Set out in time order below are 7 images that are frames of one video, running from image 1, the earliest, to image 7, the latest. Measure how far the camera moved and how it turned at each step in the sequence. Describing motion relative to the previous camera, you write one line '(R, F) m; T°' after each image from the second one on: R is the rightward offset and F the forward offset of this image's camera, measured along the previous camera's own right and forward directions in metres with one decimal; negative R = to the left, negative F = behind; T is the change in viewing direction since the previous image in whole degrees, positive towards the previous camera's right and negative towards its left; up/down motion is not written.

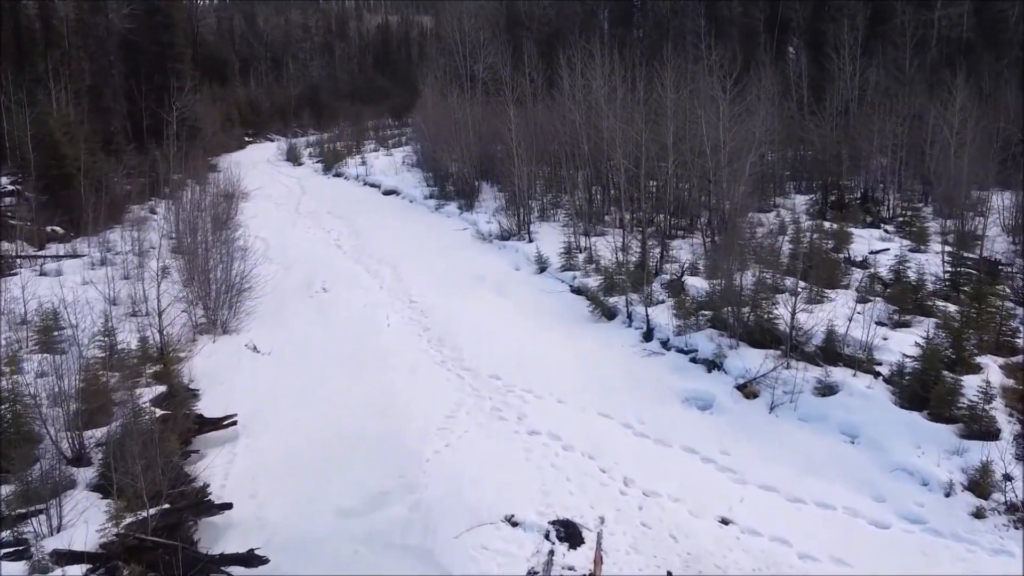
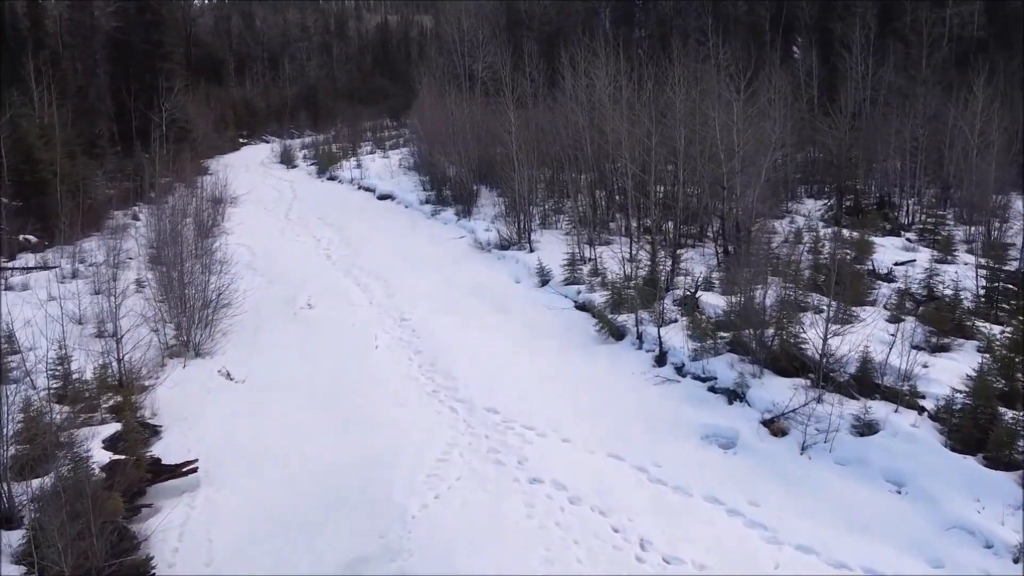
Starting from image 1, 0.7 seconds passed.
(0.0, +1.0) m; 0°
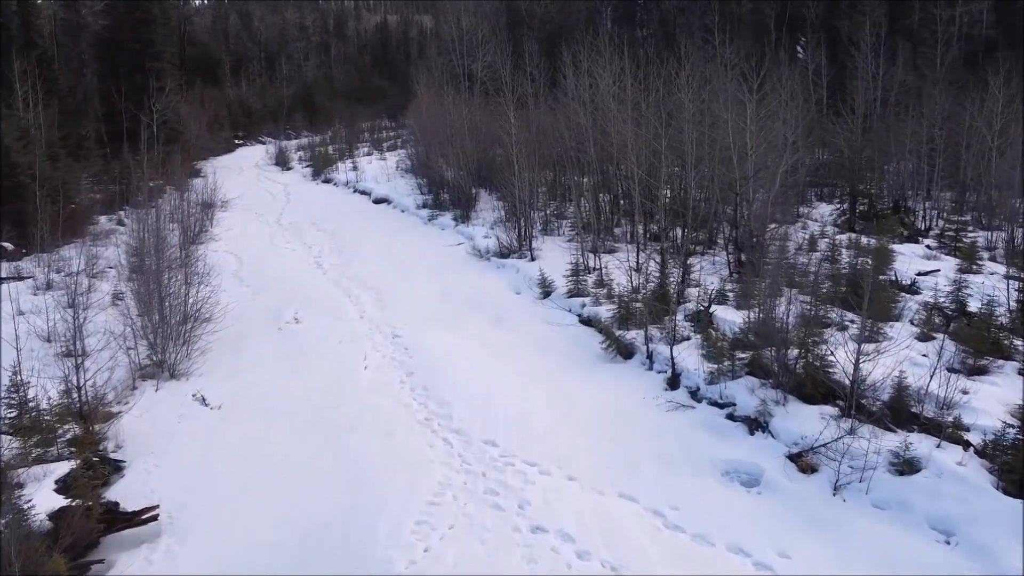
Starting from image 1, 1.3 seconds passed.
(0.0, +0.8) m; 0°
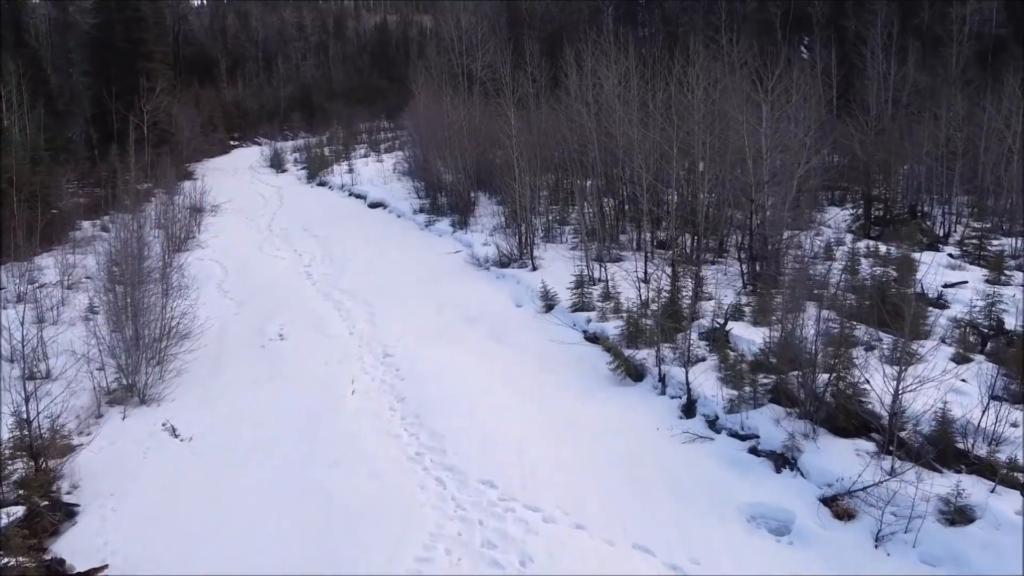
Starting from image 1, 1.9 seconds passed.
(0.0, +0.8) m; 0°
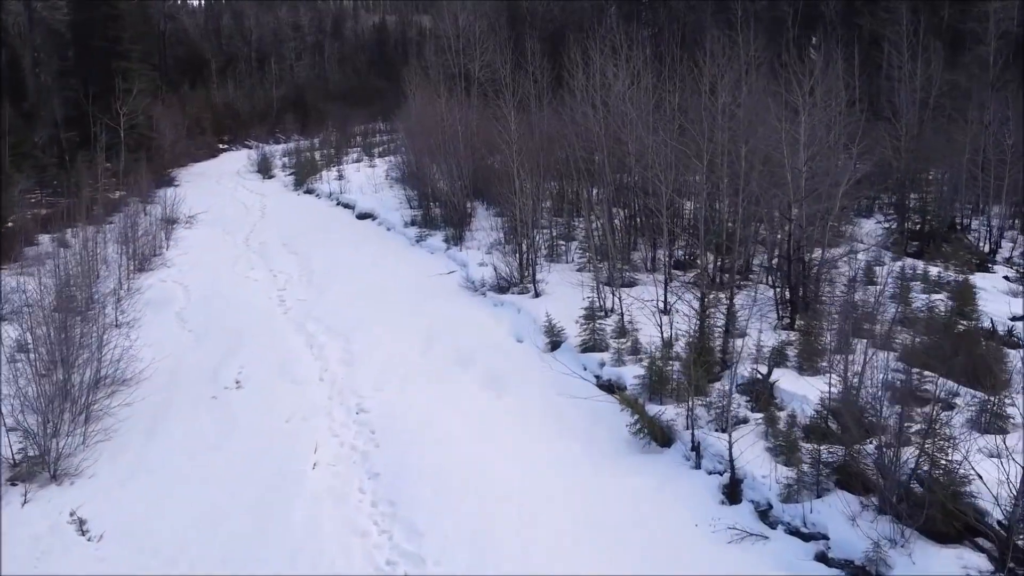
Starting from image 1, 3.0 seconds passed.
(0.0, +1.7) m; 0°
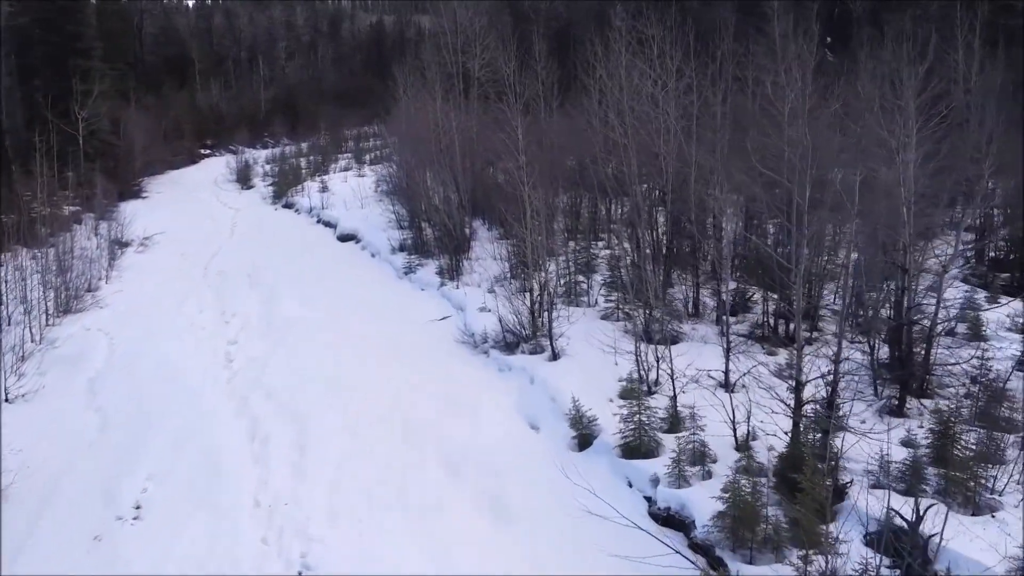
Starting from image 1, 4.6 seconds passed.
(-0.1, +2.7) m; 0°
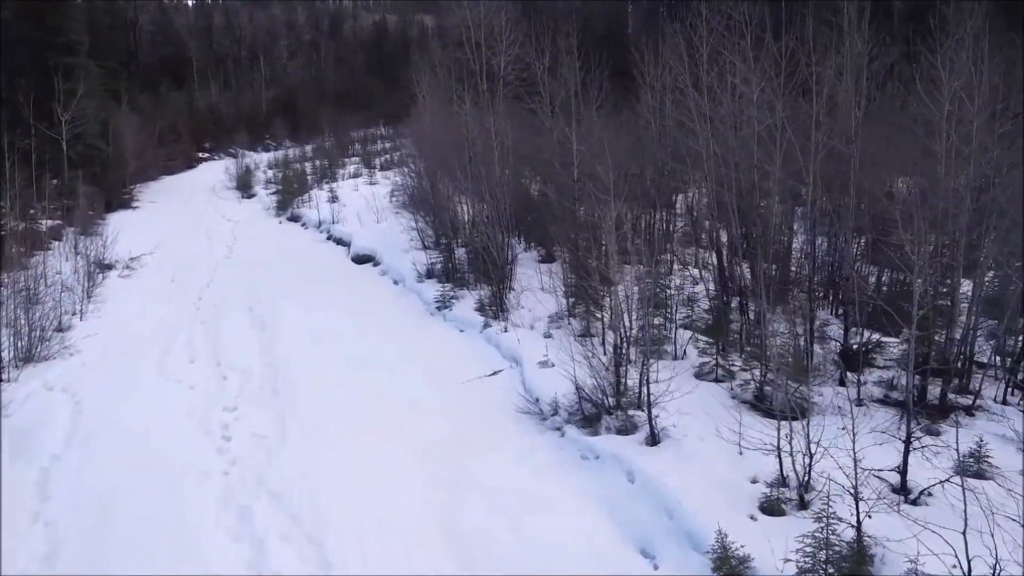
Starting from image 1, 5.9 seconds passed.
(-0.6, +2.2) m; 0°
